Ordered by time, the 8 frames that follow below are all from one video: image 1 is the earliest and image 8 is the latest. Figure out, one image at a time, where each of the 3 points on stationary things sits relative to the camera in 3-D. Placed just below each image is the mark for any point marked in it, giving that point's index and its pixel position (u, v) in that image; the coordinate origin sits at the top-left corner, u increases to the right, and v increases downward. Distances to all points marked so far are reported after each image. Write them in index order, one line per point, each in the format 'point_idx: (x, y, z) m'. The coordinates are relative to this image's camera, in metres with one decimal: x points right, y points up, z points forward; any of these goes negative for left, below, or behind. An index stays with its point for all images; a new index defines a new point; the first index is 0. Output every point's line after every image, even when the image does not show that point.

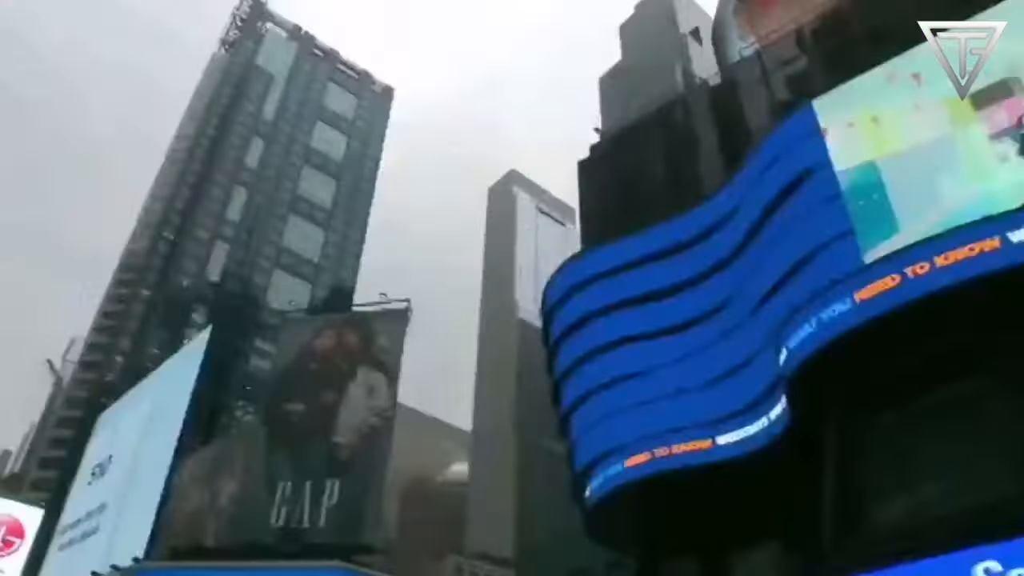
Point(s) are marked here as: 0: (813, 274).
0: (+5.6, 0.0, +20.5) m
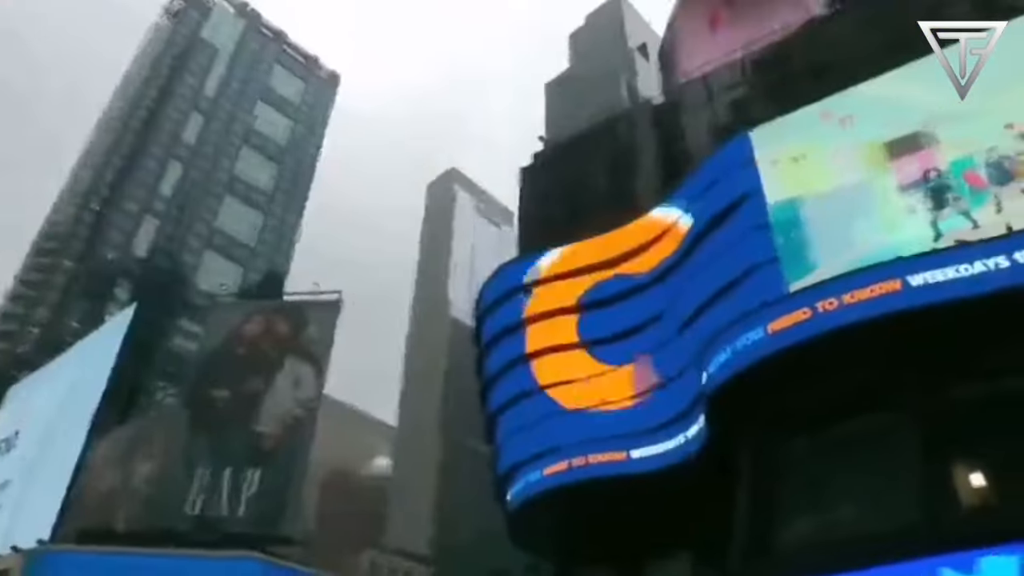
0: (+4.3, -0.4, +21.0) m
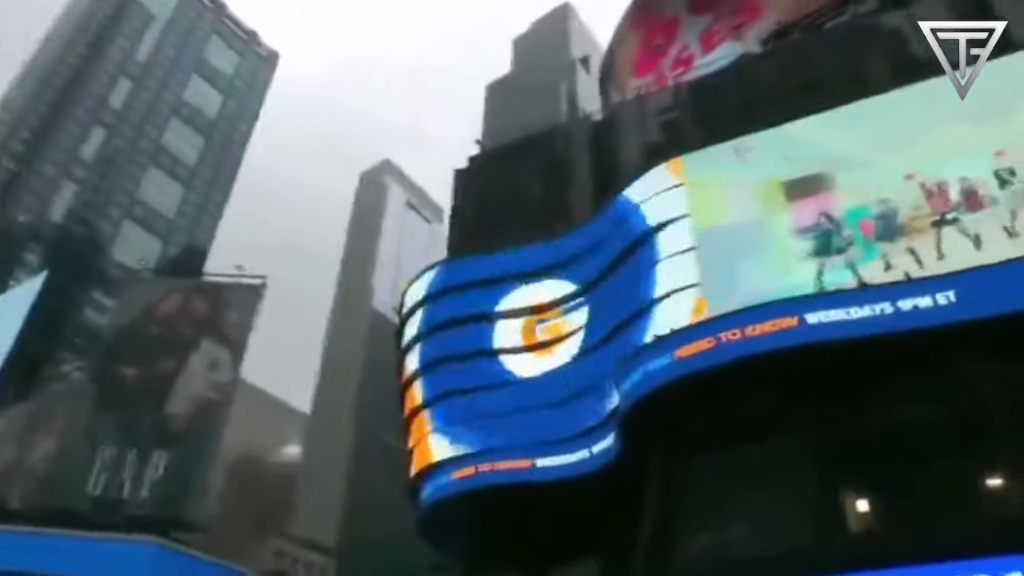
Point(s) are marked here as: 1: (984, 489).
0: (+2.8, -0.7, +21.4) m
1: (+7.7, -3.2, +17.9) m
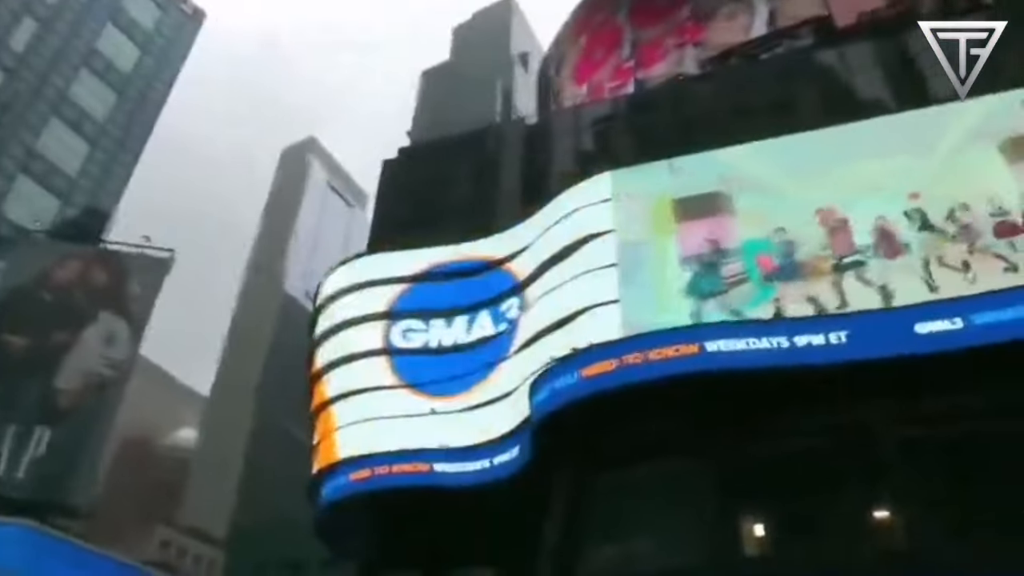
0: (+1.2, -1.0, +21.2) m
1: (+6.2, -4.0, +18.3) m
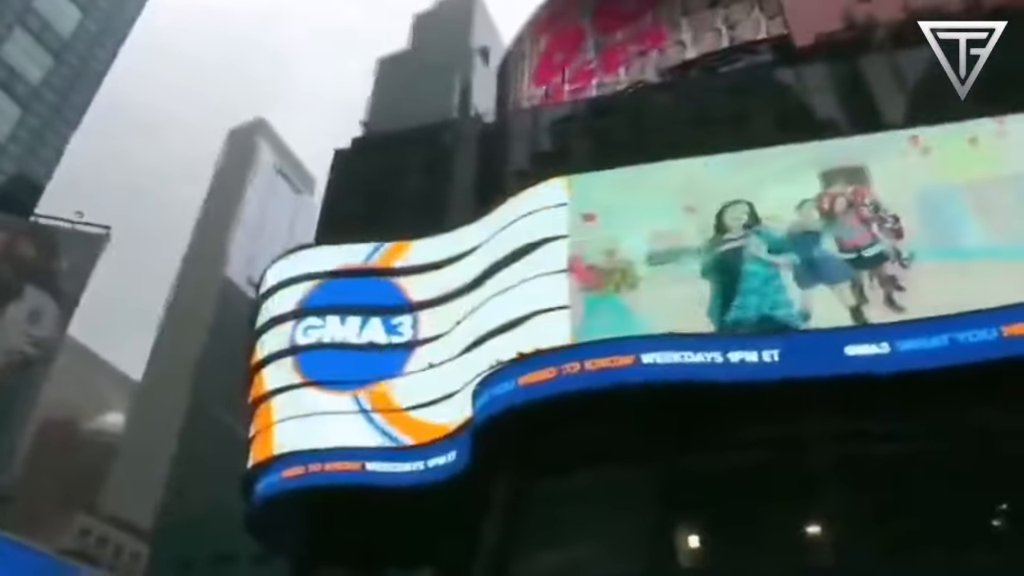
0: (+0.1, -1.0, +21.1) m
1: (+5.2, -4.4, +18.6) m
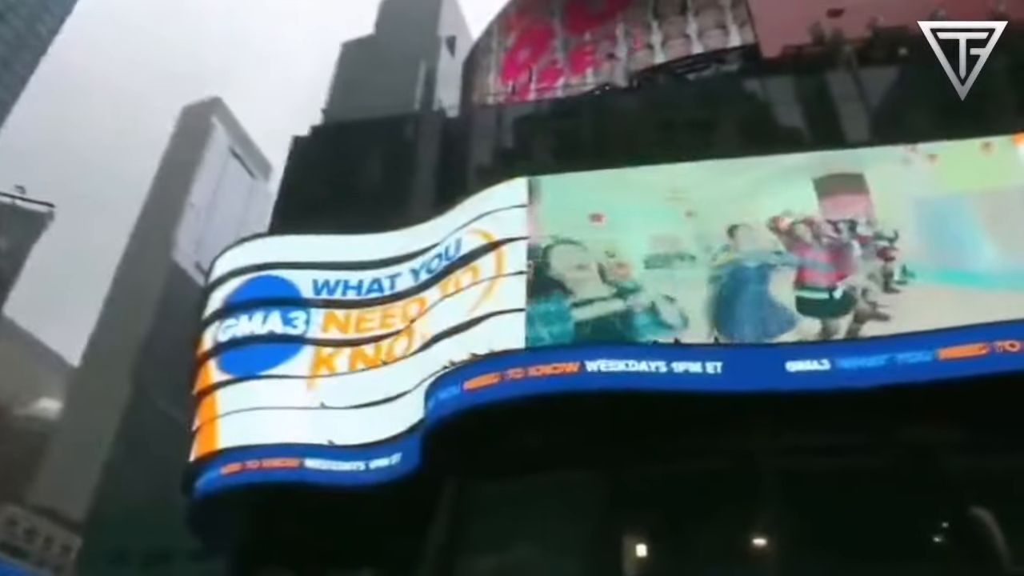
0: (-0.7, -1.0, +20.7) m
1: (+4.3, -4.6, +18.5) m
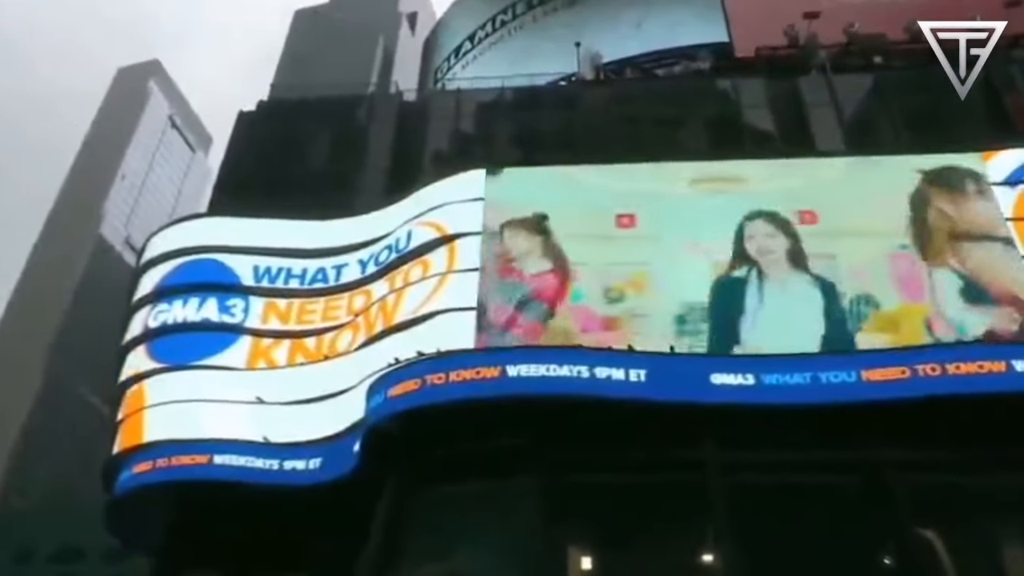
0: (-1.6, -1.0, +19.6) m
1: (+3.3, -4.8, +17.8) m
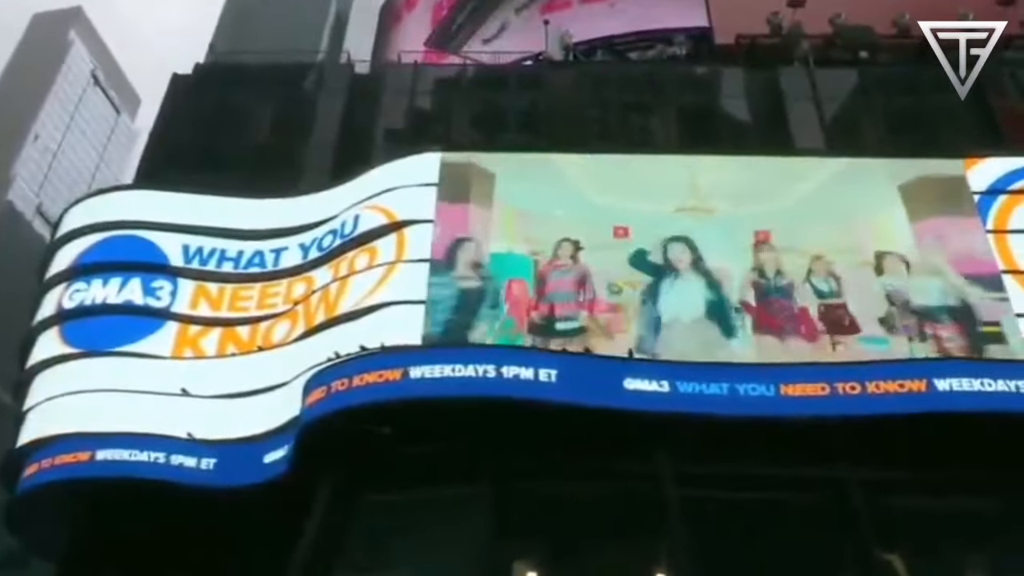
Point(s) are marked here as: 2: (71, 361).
0: (-2.5, -0.8, +18.1) m
1: (+2.4, -4.8, +16.5) m
2: (-7.6, -1.2, +18.9) m
